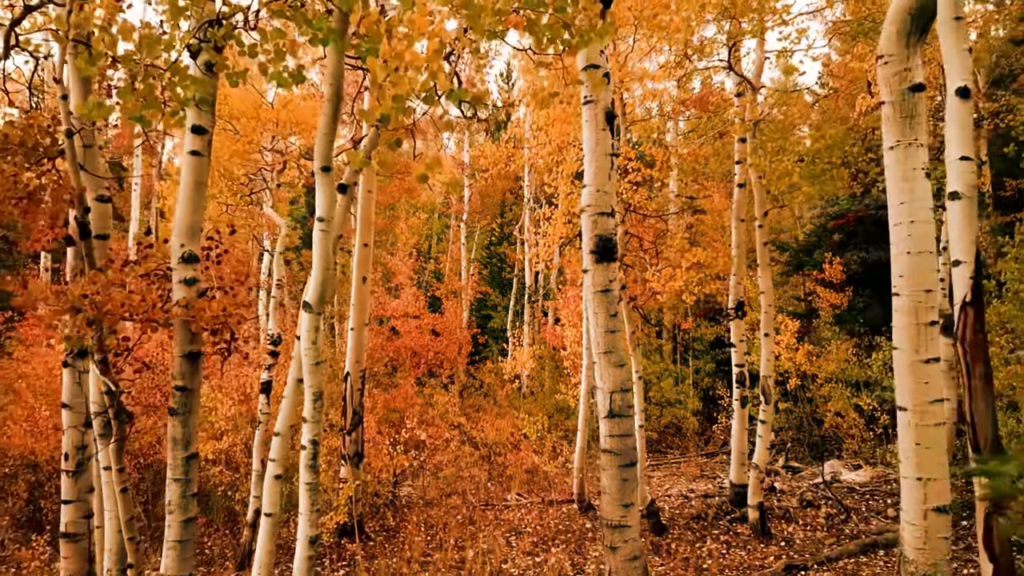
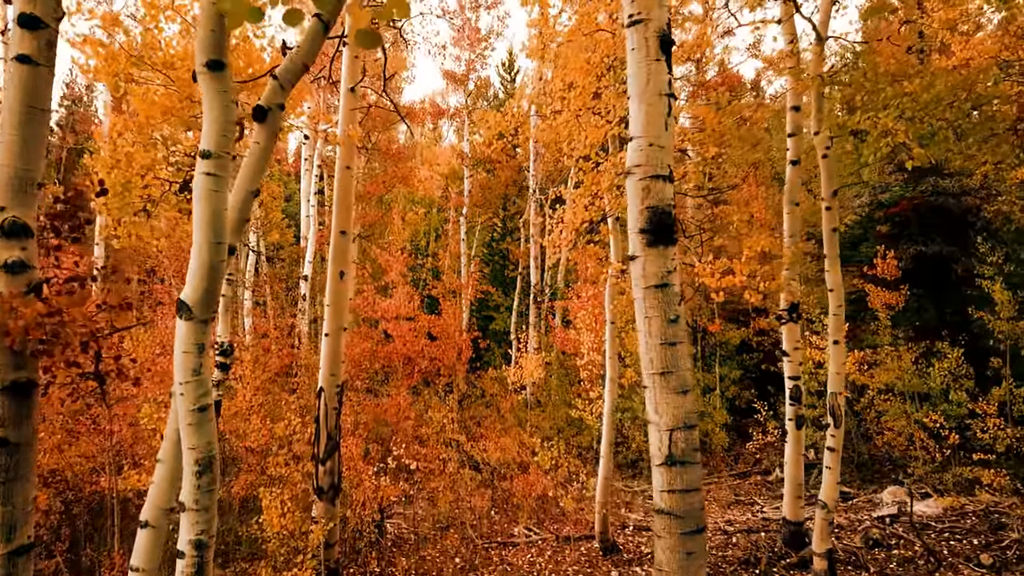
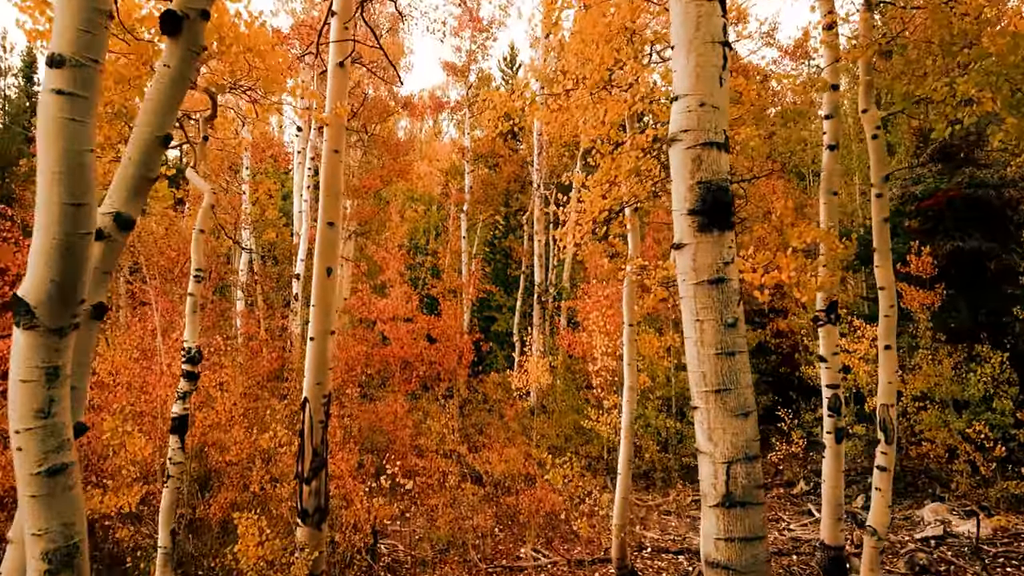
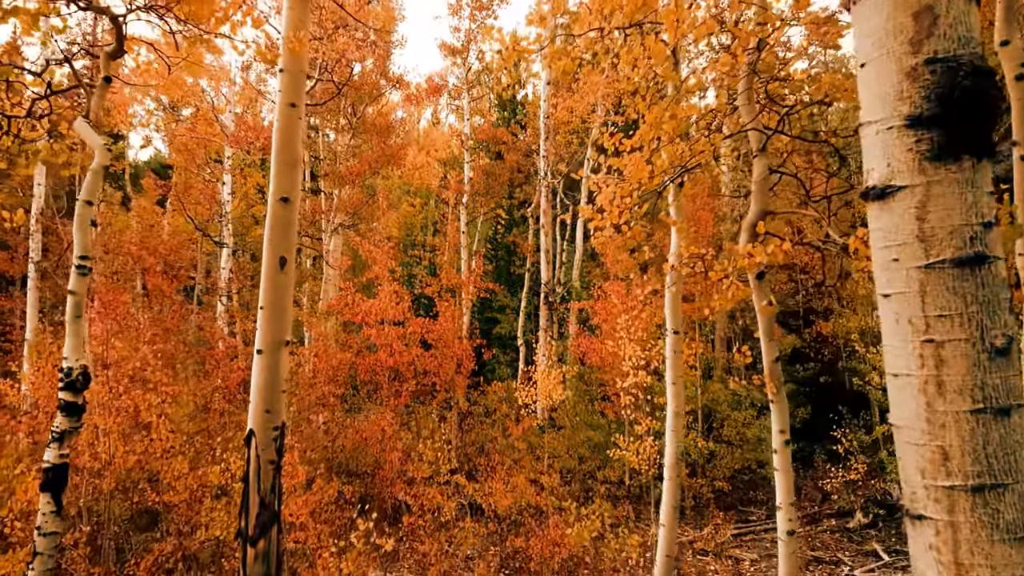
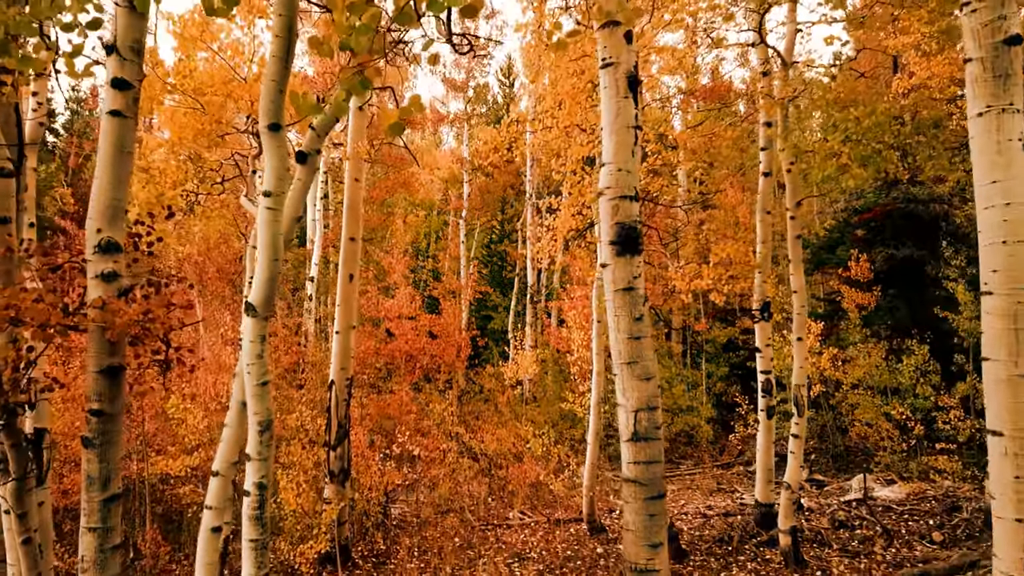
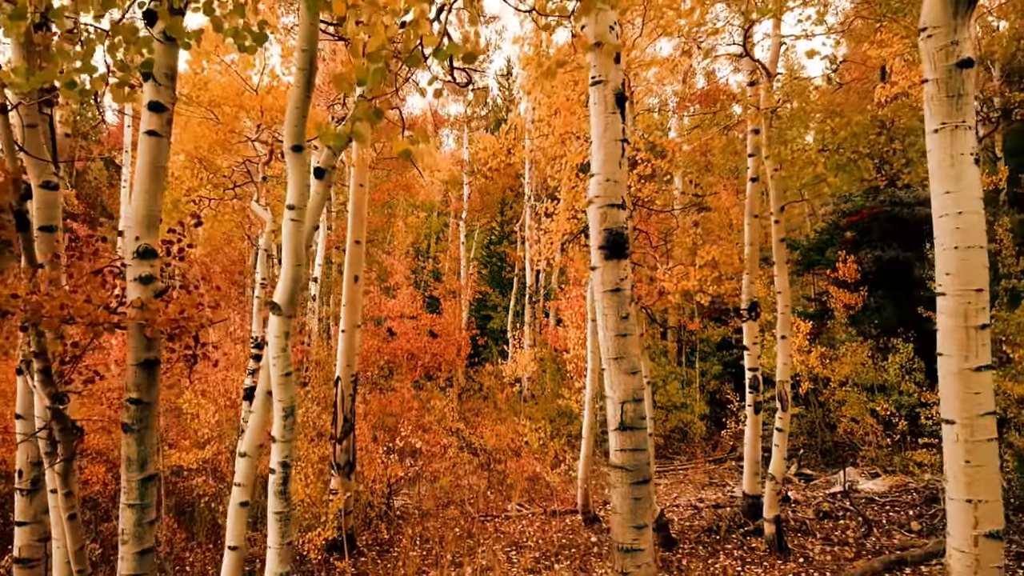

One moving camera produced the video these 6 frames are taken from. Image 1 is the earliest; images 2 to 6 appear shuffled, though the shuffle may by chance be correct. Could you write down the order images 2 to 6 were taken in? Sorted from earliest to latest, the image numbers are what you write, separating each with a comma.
6, 5, 2, 3, 4
